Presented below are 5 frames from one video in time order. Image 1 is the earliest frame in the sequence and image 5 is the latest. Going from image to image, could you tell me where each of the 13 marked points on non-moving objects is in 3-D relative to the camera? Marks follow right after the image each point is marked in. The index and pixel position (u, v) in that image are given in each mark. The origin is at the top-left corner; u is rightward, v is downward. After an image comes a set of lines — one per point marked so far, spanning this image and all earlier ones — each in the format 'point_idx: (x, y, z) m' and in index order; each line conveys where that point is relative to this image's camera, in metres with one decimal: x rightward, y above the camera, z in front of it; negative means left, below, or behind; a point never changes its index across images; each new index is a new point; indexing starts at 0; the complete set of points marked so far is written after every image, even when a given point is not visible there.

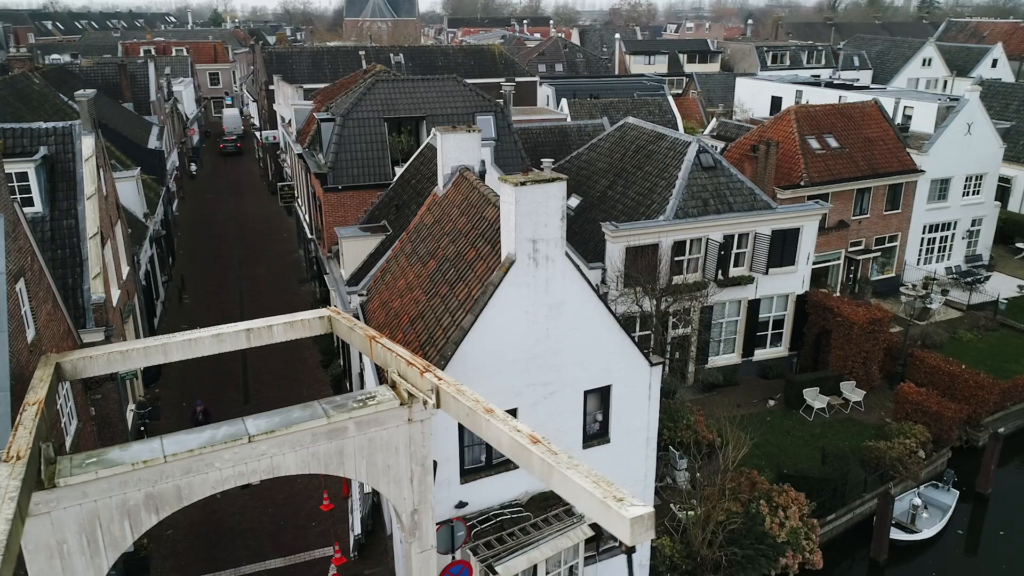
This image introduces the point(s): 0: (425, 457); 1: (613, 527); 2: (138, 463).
0: (-1.1, -2.1, +9.3) m
1: (+0.8, -1.7, +5.2) m
2: (-3.8, -1.8, +7.6) m
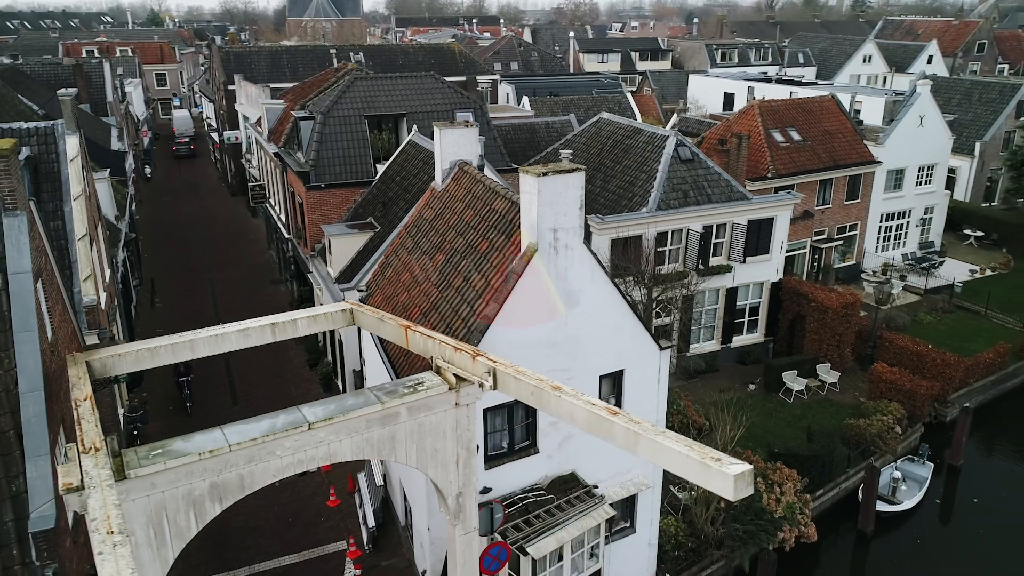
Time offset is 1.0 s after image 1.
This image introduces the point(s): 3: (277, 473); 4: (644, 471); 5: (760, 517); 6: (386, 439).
0: (-0.5, -1.9, +9.5) m
1: (+1.6, -1.5, +5.6) m
2: (-3.2, -1.7, +7.6) m
3: (-2.6, -2.0, +8.1) m
4: (+2.5, -3.5, +14.1) m
5: (+5.4, -5.0, +16.3) m
6: (-1.5, -1.8, +8.7) m
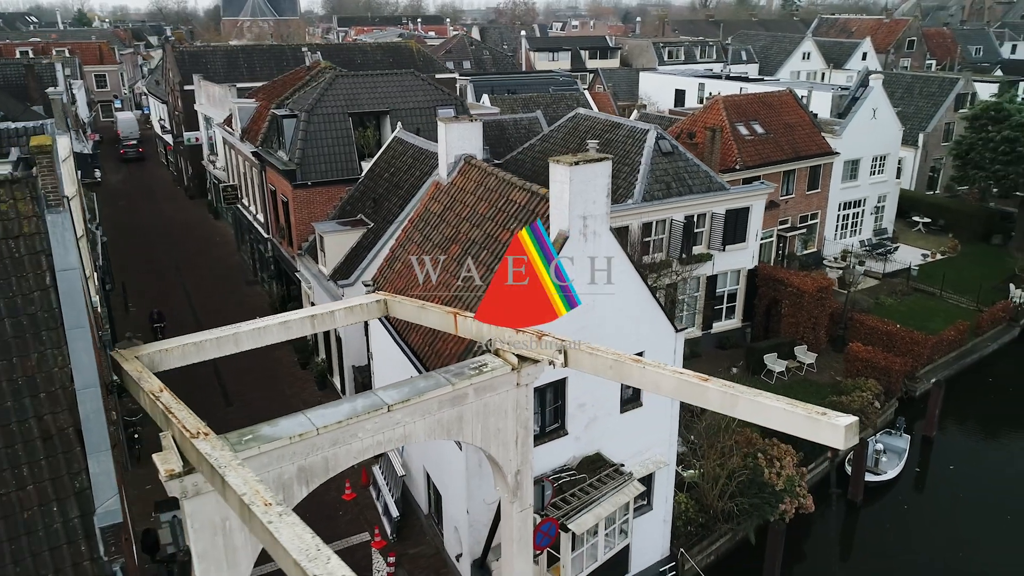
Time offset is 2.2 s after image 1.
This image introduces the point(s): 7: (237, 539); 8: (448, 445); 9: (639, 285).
0: (+0.2, -1.7, +9.8) m
1: (+2.6, -1.2, +6.1) m
2: (-2.3, -1.6, +7.8) m
3: (-1.7, -1.9, +8.3) m
4: (+3.0, -3.2, +14.7) m
5: (+5.8, -4.7, +17.0) m
6: (-0.7, -1.6, +9.0) m
7: (-2.9, -2.6, +7.7) m
8: (-1.1, -2.6, +12.4) m
9: (+2.3, +0.1, +13.3) m
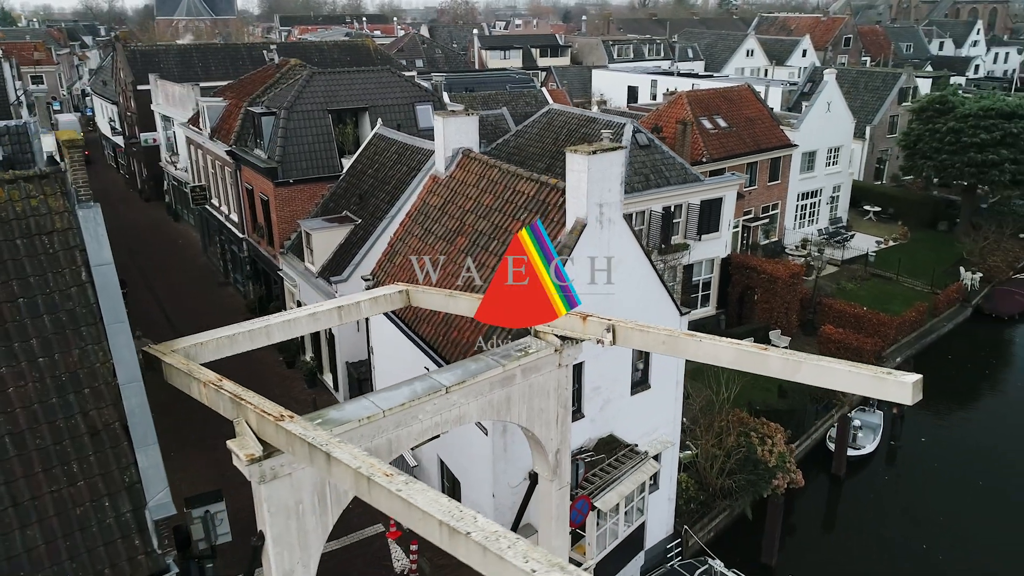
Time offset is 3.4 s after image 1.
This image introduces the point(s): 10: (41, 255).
0: (+0.8, -1.5, +10.2) m
1: (+3.3, -1.0, +6.6) m
2: (-1.6, -1.4, +8.0) m
3: (-1.1, -1.7, +8.5) m
4: (+3.2, -2.9, +15.2) m
5: (+5.9, -4.3, +17.7) m
6: (-0.1, -1.4, +9.3) m
7: (-2.1, -2.5, +7.8) m
8: (-0.7, -2.5, +12.7) m
9: (+2.6, +0.3, +13.7) m
10: (-6.0, +0.4, +9.4) m
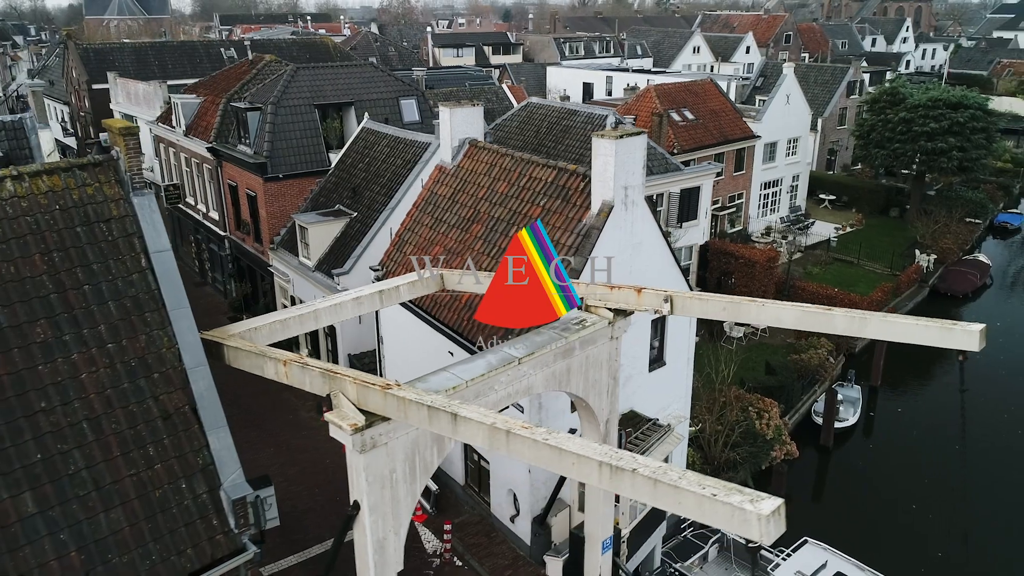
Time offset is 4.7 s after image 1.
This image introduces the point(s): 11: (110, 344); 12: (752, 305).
0: (+1.5, -1.2, +10.6) m
1: (+4.3, -0.5, +7.2) m
2: (-0.7, -1.1, +8.3) m
3: (-0.2, -1.4, +8.9) m
4: (+3.6, -2.5, +15.8) m
5: (+6.1, -3.8, +18.5) m
6: (+0.7, -1.1, +9.7) m
7: (-1.2, -2.2, +8.1) m
8: (-0.1, -2.1, +13.0) m
9: (+3.0, +0.7, +14.3) m
10: (-5.2, +0.6, +9.4) m
11: (-4.7, -0.7, +8.7) m
12: (+2.8, -0.2, +8.7) m
